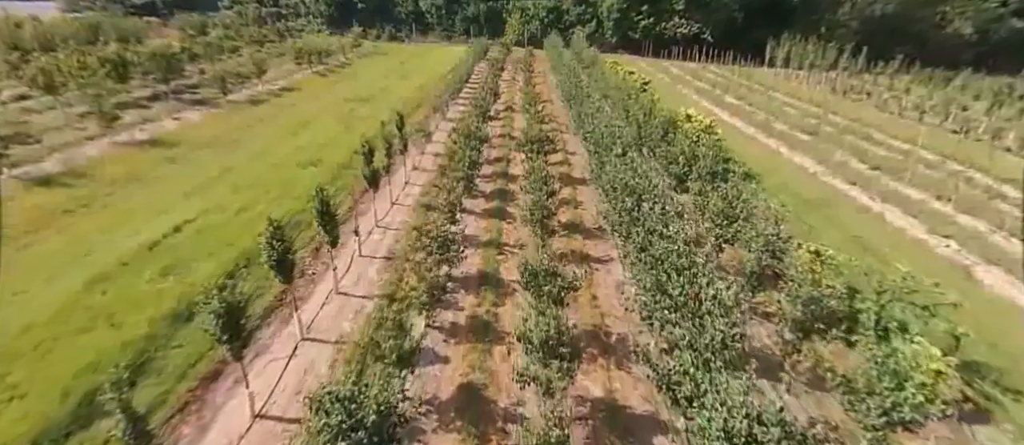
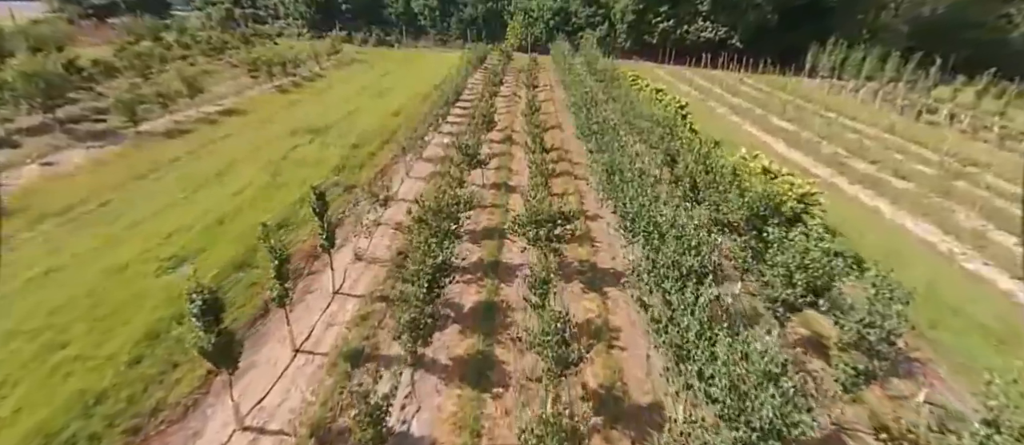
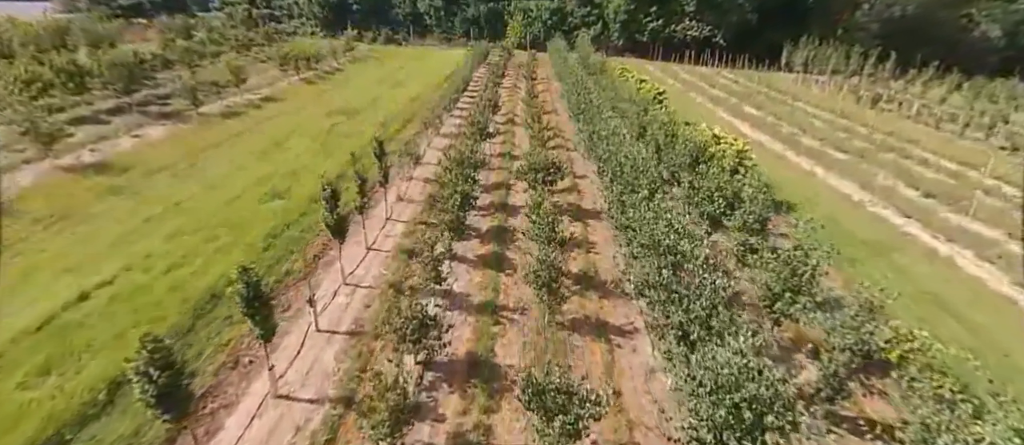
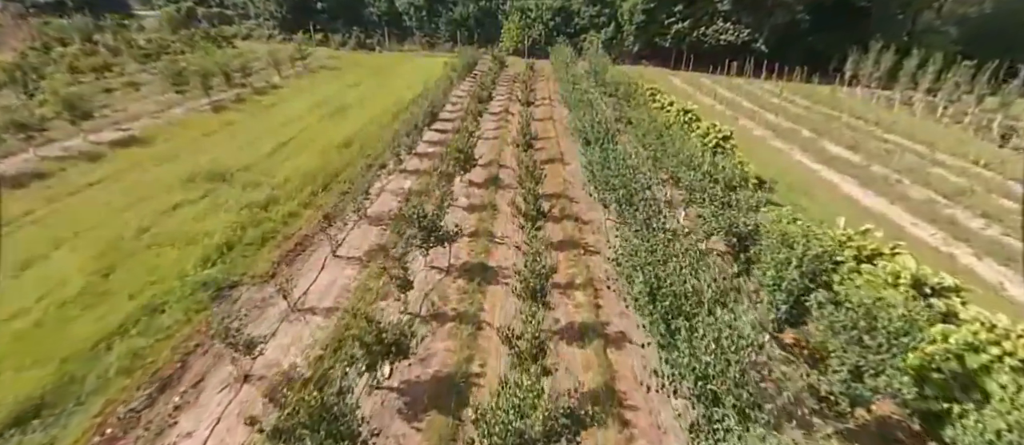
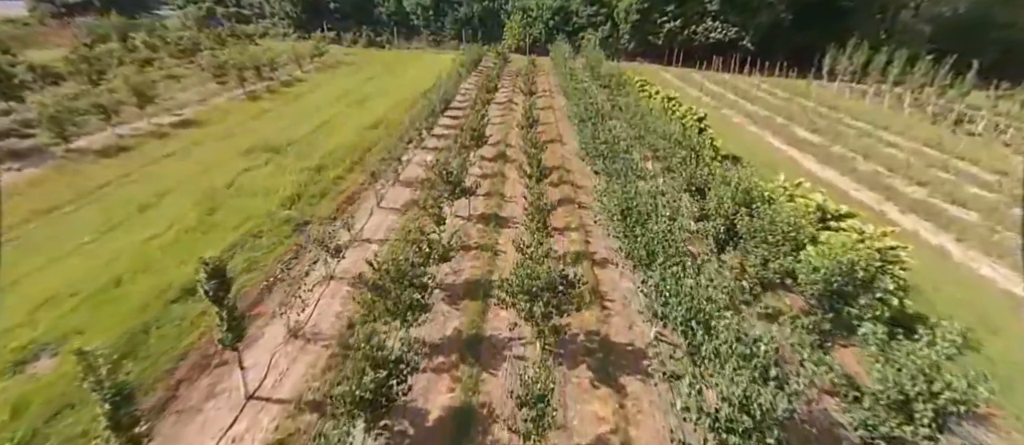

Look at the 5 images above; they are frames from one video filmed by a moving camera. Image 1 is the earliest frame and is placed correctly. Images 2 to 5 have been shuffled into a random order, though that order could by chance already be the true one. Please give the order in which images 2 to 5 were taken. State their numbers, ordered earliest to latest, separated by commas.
3, 2, 5, 4
